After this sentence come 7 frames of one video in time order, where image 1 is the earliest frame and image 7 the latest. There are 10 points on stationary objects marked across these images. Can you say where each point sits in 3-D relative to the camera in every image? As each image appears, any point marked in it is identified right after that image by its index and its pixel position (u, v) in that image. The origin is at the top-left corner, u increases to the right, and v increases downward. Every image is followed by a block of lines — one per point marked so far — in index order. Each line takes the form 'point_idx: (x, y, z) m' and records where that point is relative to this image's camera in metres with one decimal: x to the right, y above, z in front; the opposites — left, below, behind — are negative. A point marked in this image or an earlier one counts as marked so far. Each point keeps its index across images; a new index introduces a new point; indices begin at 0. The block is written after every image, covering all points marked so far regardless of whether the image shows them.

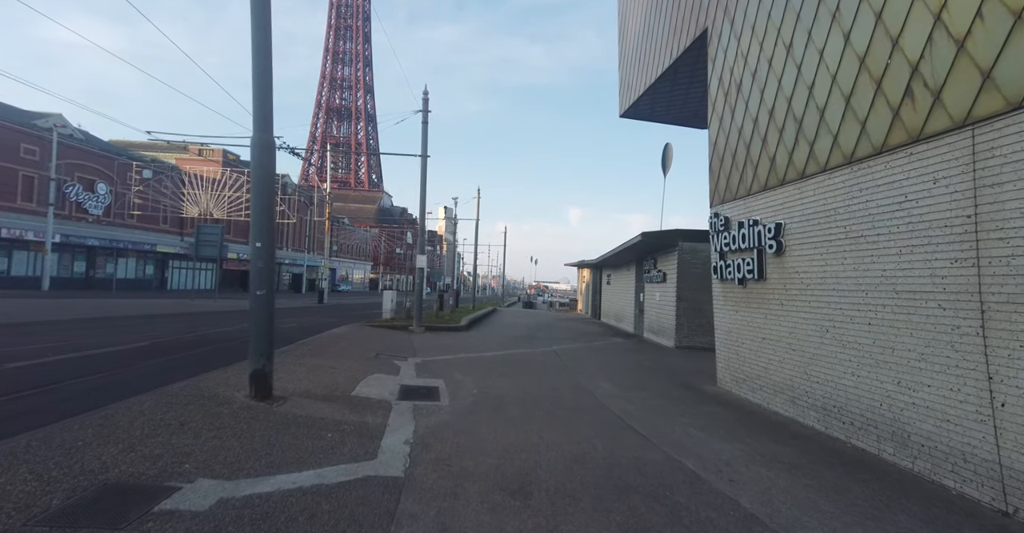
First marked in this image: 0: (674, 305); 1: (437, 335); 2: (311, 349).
0: (+6.1, -1.5, +16.1) m
1: (-3.0, -2.8, +17.1) m
2: (-4.9, -2.0, +10.5) m
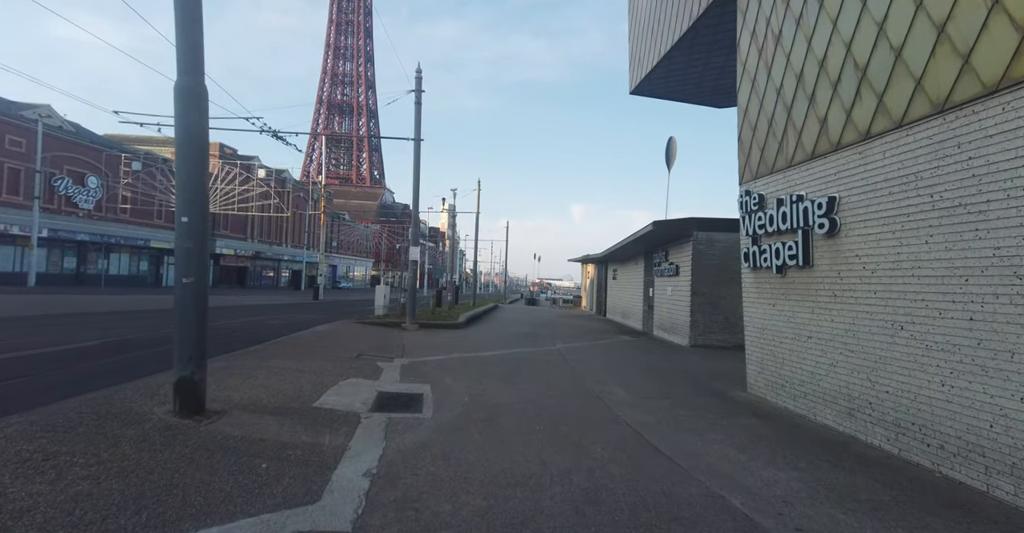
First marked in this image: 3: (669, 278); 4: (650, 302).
0: (+6.1, -1.2, +14.8) m
1: (-3.0, -2.5, +16.0) m
2: (-4.9, -1.8, +9.3) m
3: (+6.3, -0.5, +17.0) m
4: (+6.4, -1.7, +19.6) m
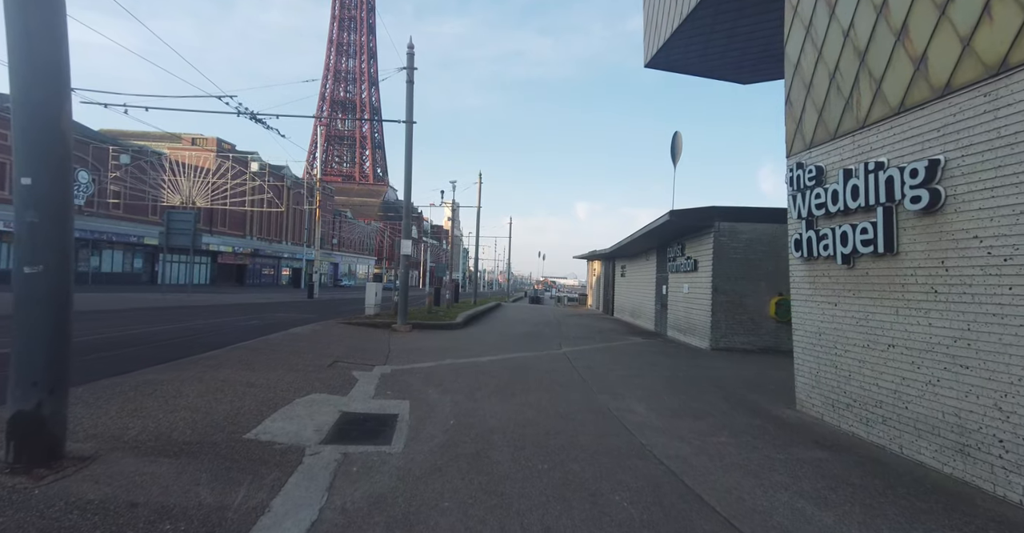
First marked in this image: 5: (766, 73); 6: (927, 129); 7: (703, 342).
0: (+6.1, -1.0, +13.4) m
1: (-2.9, -2.3, +14.6) m
2: (-5.0, -1.7, +8.0) m
3: (+6.4, -0.3, +15.6) m
4: (+6.4, -1.5, +18.2) m
5: (+8.7, +6.6, +14.6) m
6: (+4.2, +1.4, +4.3) m
7: (+6.1, -2.4, +13.7) m
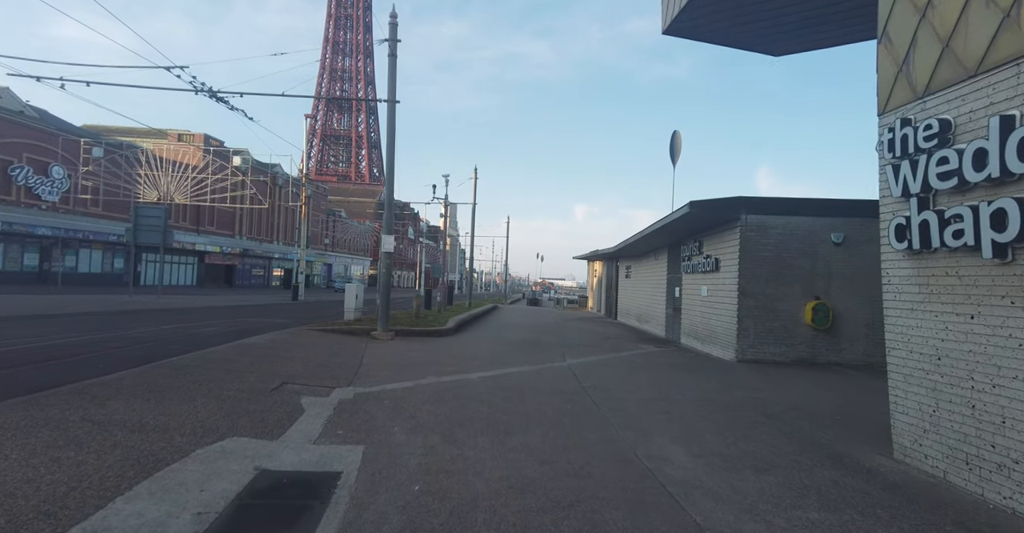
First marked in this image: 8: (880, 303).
0: (+6.0, -1.0, +11.7) m
1: (-3.1, -2.3, +12.8) m
2: (-5.0, -1.6, +6.2) m
3: (+6.3, -0.3, +13.8) m
4: (+6.3, -1.5, +16.5) m
5: (+8.6, +6.6, +12.9) m
6: (+4.1, +1.4, +2.6) m
7: (+6.0, -2.4, +11.9) m
8: (+9.3, -0.9, +10.8) m
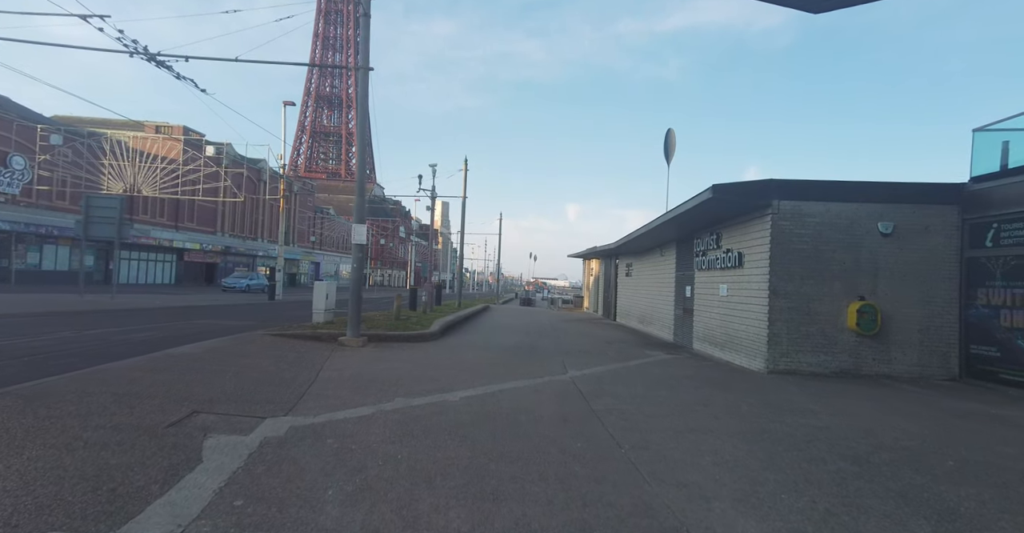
0: (+5.8, -0.9, +10.0) m
1: (-3.3, -2.2, +11.0) m
2: (-5.1, -1.5, +4.4) m
3: (+6.0, -0.2, +12.2) m
4: (+6.0, -1.3, +14.8) m
5: (+8.4, +6.8, +11.3) m
6: (+4.1, +1.5, +0.9) m
7: (+5.8, -2.3, +10.3) m
8: (+9.1, -0.8, +9.2) m
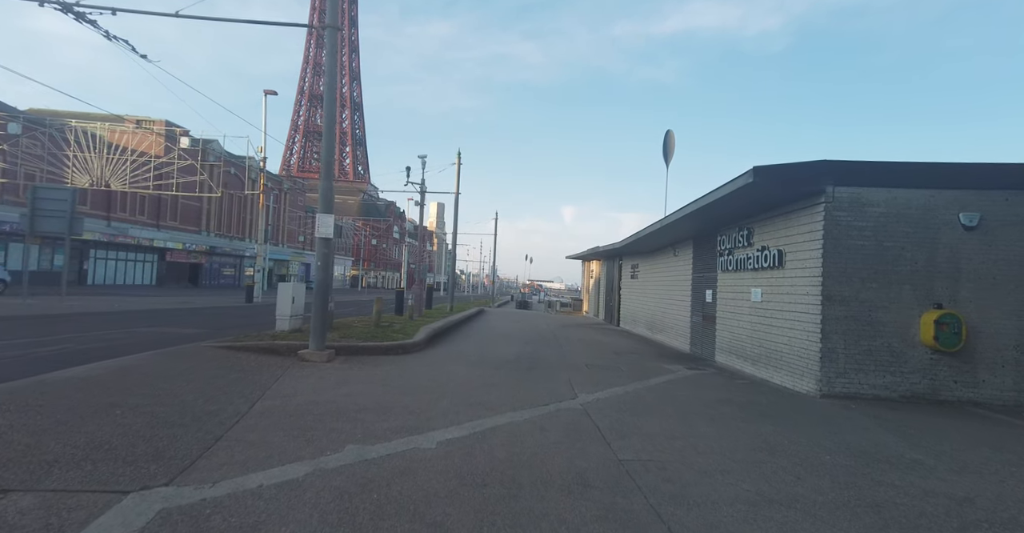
0: (+5.8, -0.9, +8.2) m
1: (-3.4, -2.1, +9.1) m
2: (-5.2, -1.4, +2.5) m
3: (+6.0, -0.2, +10.4) m
4: (+5.9, -1.4, +13.0) m
5: (+8.3, +6.7, +9.6) m
6: (+4.1, +1.6, -0.9) m
7: (+5.7, -2.3, +8.5) m
8: (+9.1, -0.8, +7.4) m
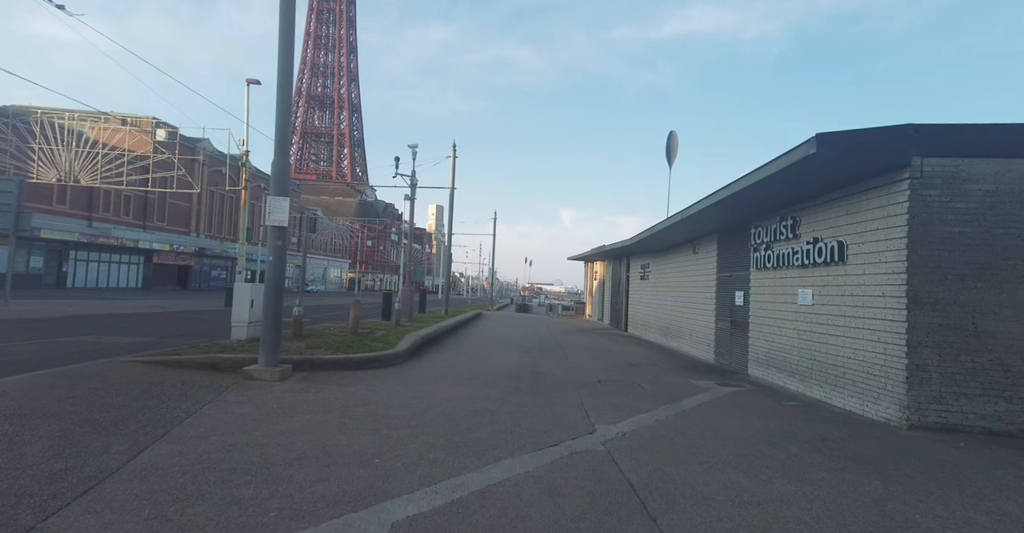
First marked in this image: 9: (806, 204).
0: (+5.7, -0.8, +6.4) m
1: (-3.4, -2.1, +7.3) m
2: (-5.2, -1.3, +0.6) m
3: (+5.9, -0.1, +8.6) m
4: (+5.9, -1.3, +11.2) m
5: (+8.3, +6.8, +7.8) m
6: (+4.1, +1.7, -2.7) m
7: (+5.7, -2.2, +6.7) m
8: (+9.0, -0.7, +5.6) m
9: (+6.0, +1.3, +8.8) m
